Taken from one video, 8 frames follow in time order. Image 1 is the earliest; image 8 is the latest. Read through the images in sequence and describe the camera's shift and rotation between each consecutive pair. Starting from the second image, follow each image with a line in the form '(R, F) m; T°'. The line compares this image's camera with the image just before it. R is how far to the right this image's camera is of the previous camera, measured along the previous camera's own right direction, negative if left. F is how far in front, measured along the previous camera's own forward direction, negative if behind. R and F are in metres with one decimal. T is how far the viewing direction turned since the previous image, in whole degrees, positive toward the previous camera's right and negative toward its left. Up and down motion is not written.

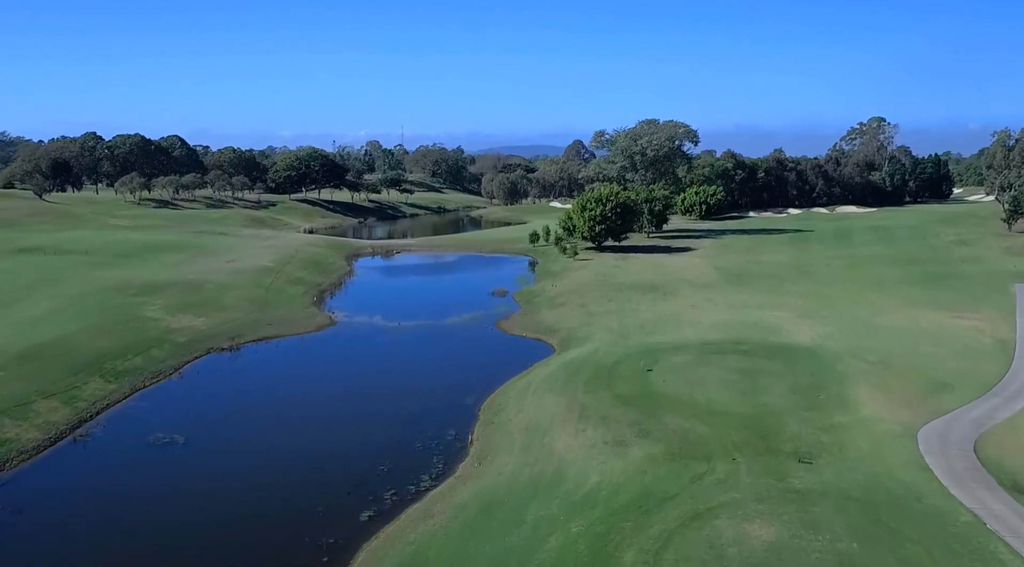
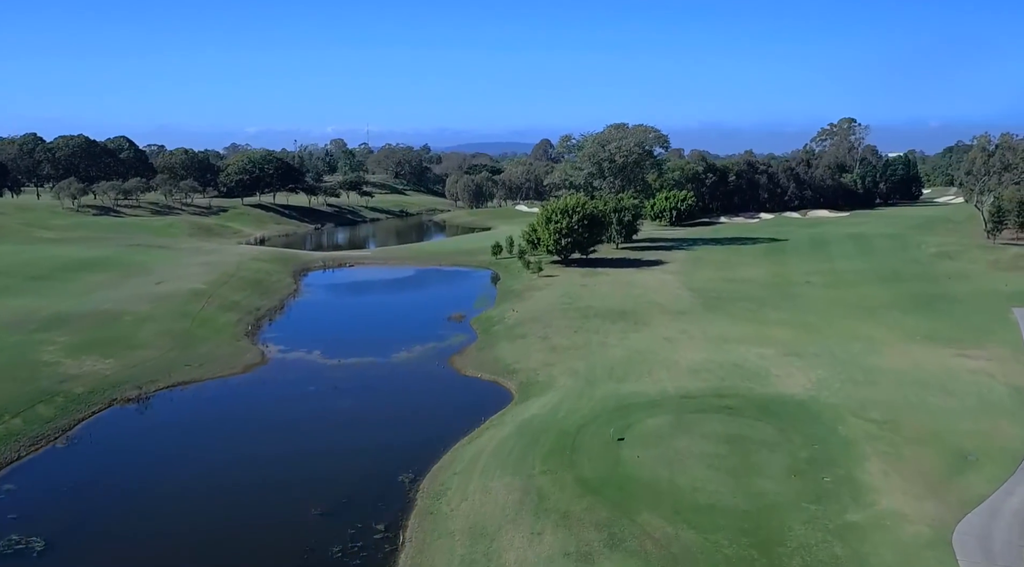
(+0.5, +4.5) m; +2°
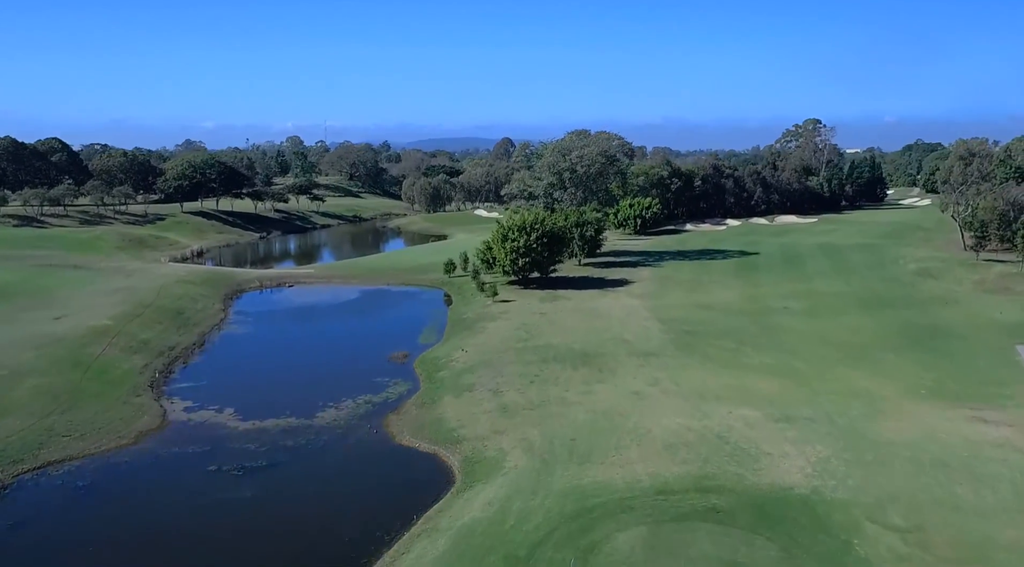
(+0.6, +5.3) m; +2°
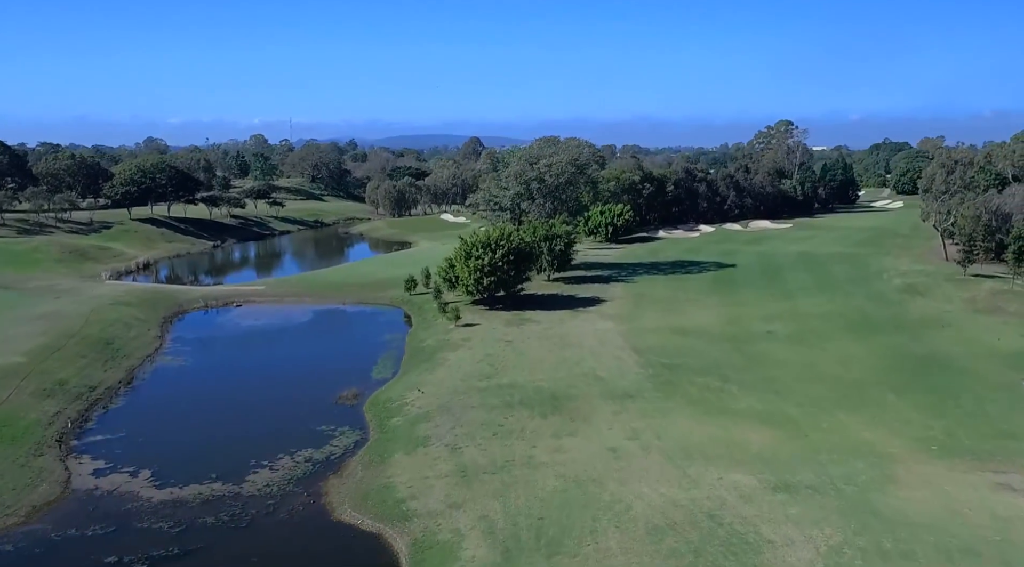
(+0.3, +4.1) m; +2°
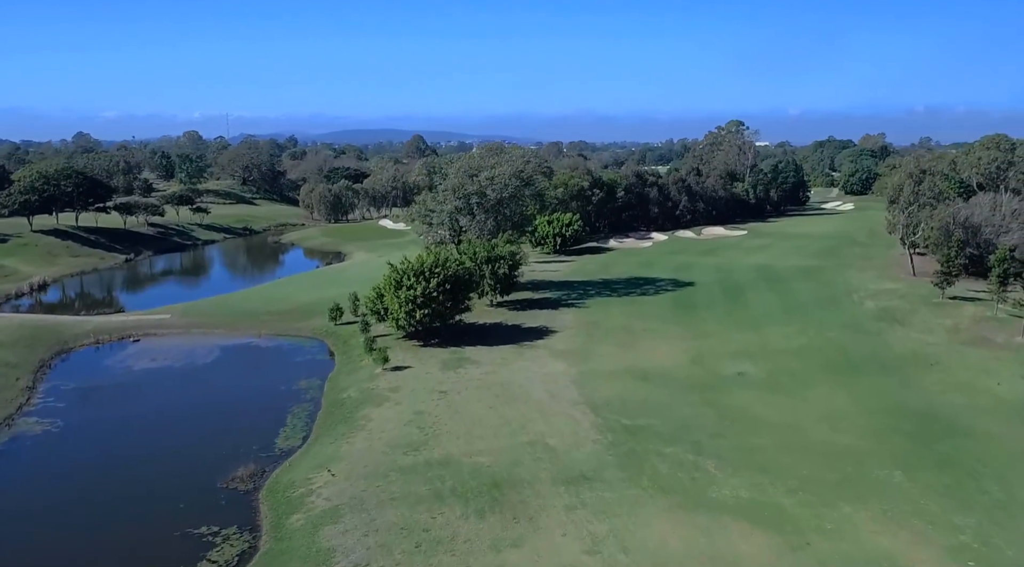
(+0.5, +6.7) m; +3°
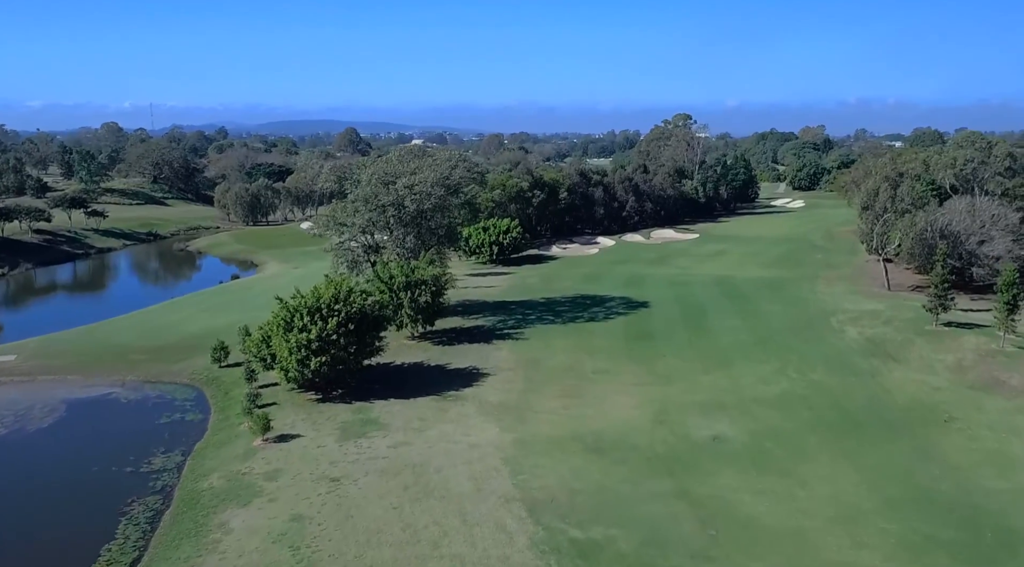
(+0.9, +9.6) m; +3°
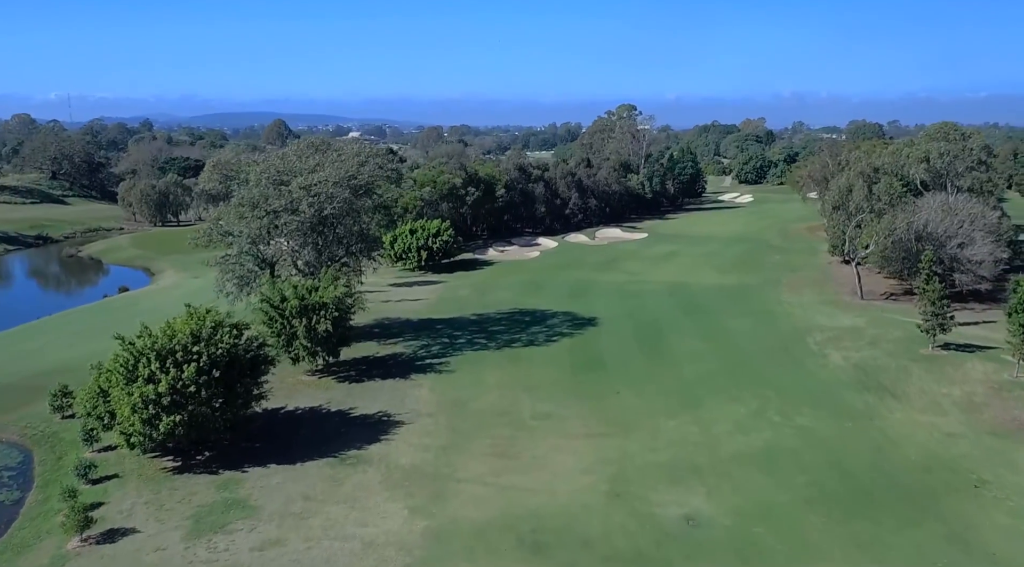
(+0.9, +8.9) m; +3°
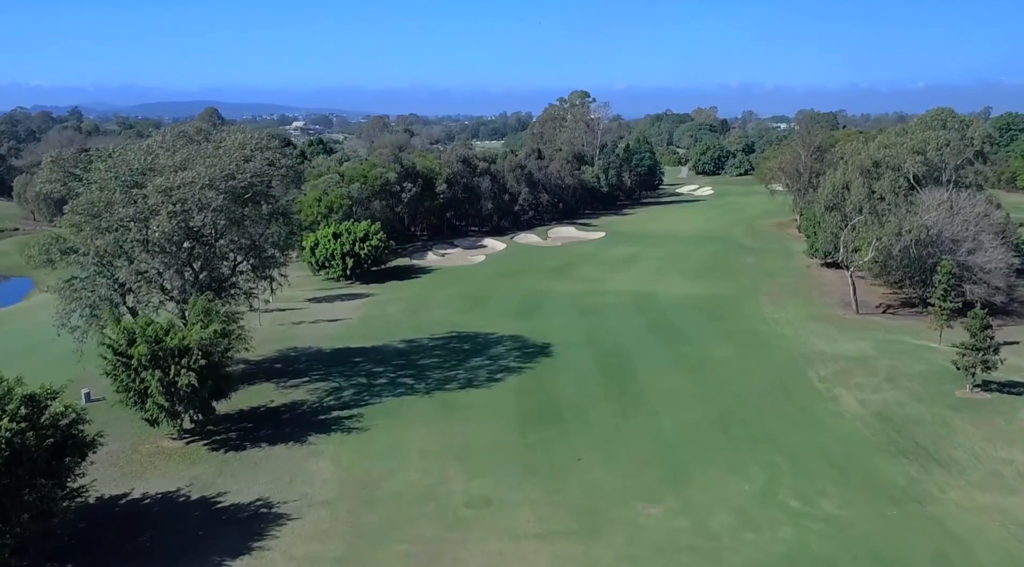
(+0.7, +9.9) m; +3°
